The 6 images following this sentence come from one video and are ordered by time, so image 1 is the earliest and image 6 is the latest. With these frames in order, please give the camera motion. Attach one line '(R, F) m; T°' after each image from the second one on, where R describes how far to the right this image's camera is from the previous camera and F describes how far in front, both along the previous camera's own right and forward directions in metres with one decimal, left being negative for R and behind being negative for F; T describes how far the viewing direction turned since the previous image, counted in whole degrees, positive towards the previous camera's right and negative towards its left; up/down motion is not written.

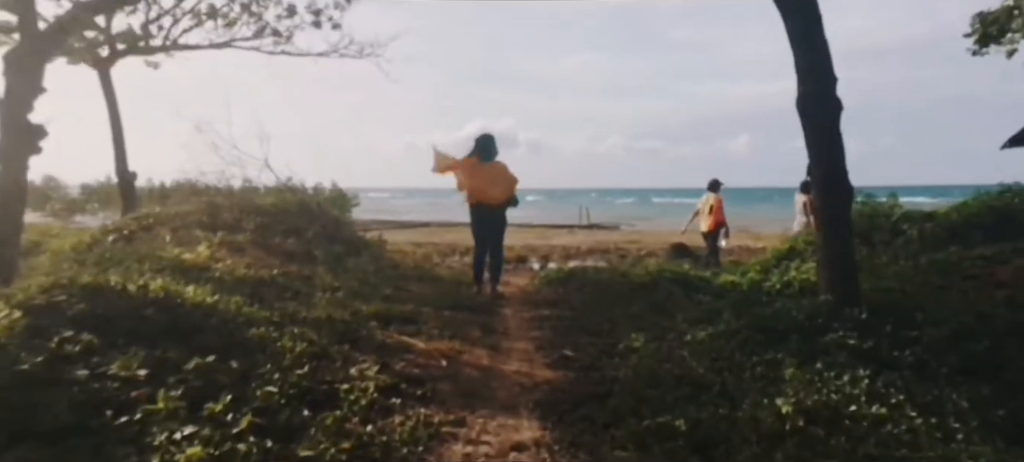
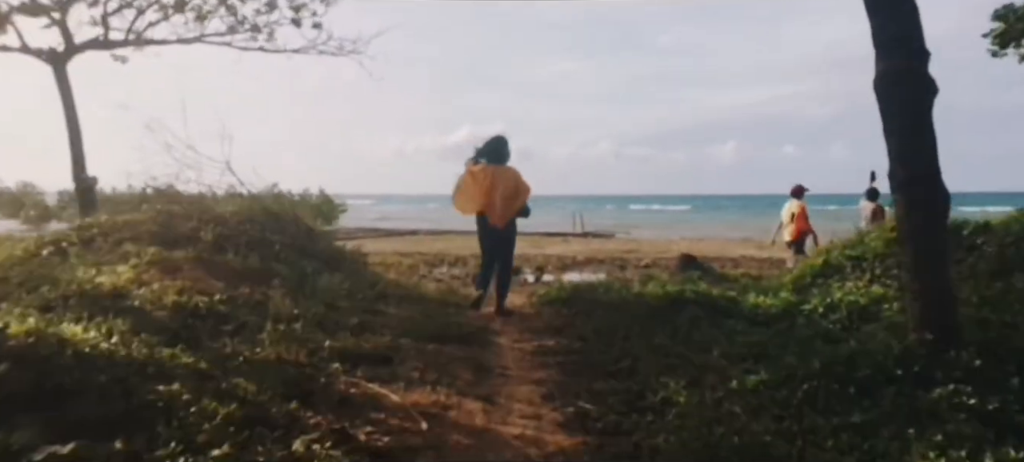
(-0.1, +1.0) m; +1°
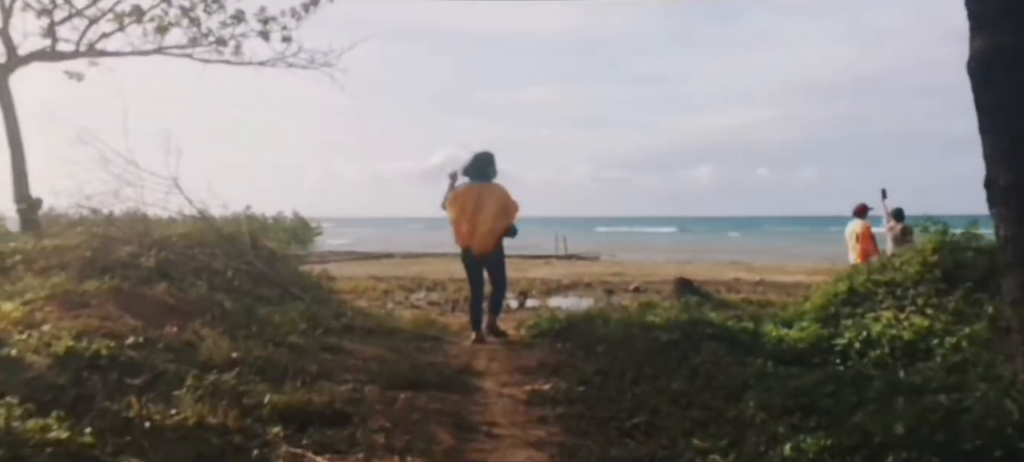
(-0.1, +0.8) m; +2°
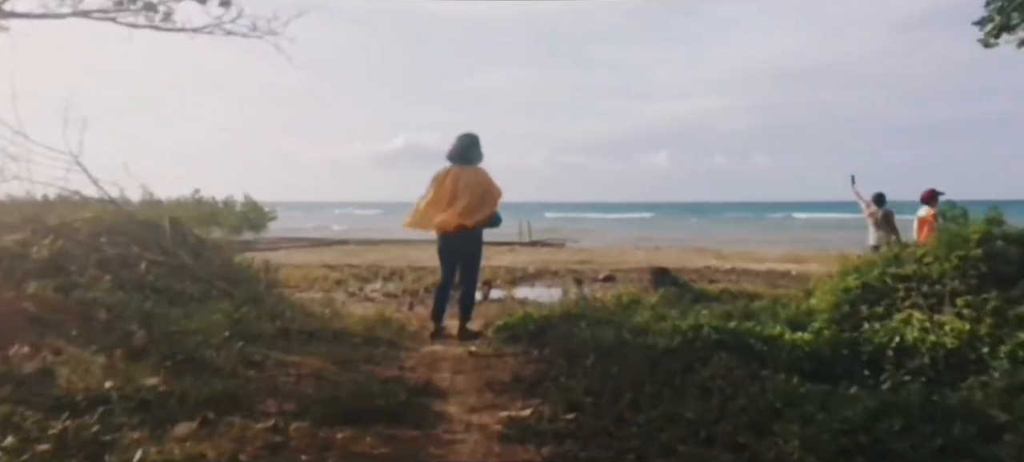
(0.0, +0.9) m; +3°
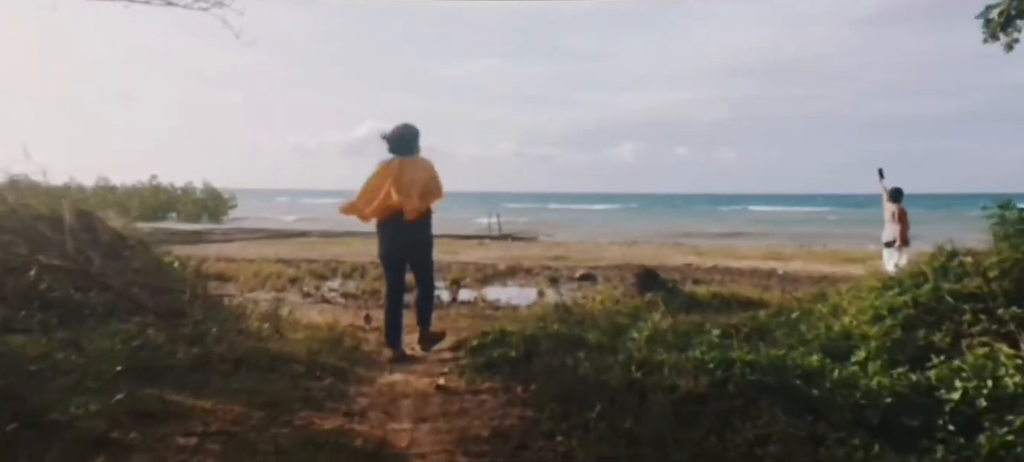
(-0.1, +0.9) m; +3°
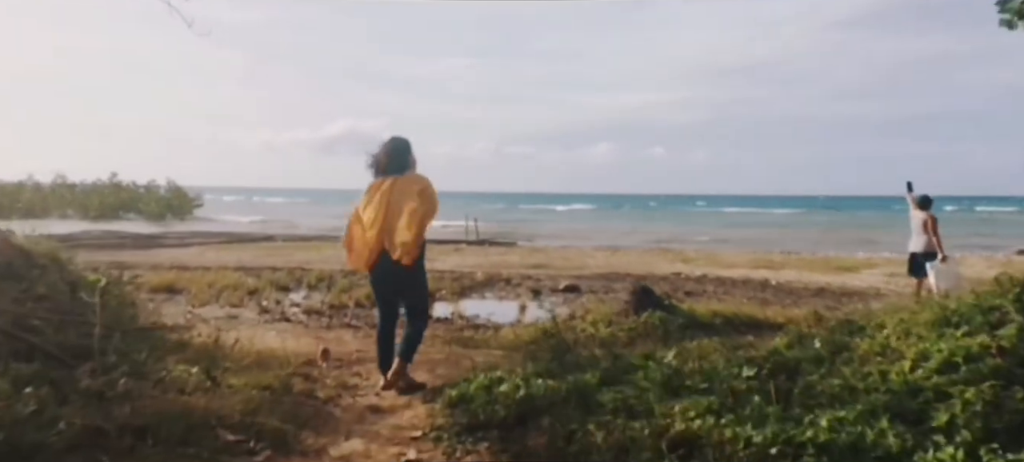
(-0.1, +0.9) m; +2°
